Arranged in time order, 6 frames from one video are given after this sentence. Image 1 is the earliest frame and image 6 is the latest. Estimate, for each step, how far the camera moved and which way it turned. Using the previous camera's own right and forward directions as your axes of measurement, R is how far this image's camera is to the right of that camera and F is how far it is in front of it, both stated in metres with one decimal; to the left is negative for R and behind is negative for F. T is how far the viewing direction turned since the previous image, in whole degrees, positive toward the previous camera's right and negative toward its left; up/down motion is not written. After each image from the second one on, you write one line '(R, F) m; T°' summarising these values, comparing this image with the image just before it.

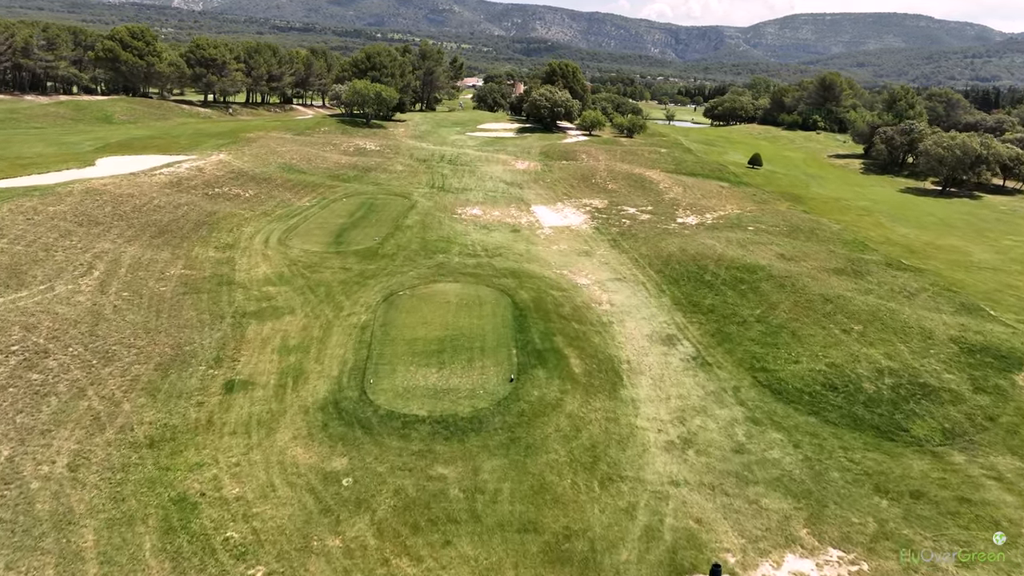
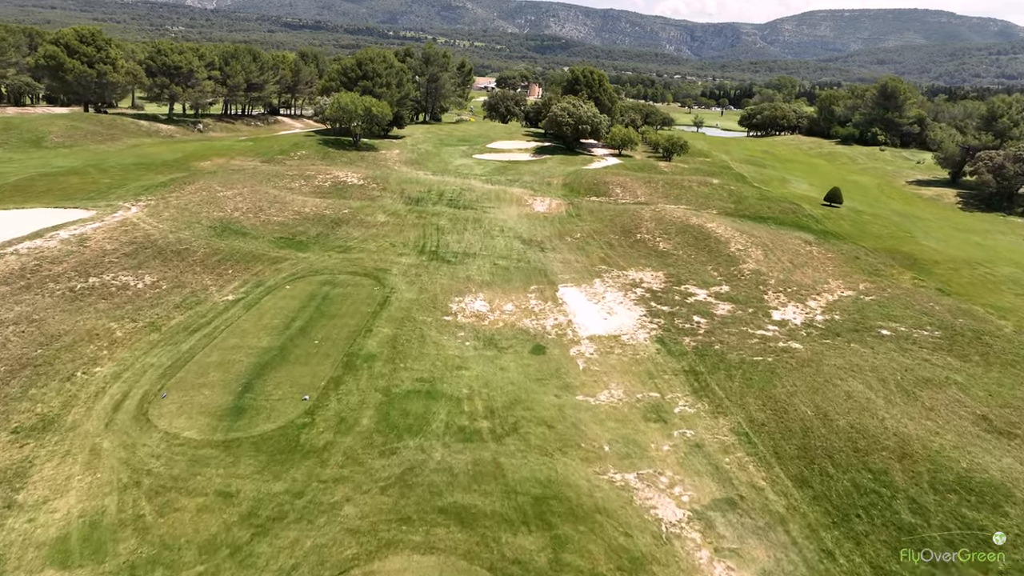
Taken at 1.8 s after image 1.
(-0.4, +12.7) m; -1°
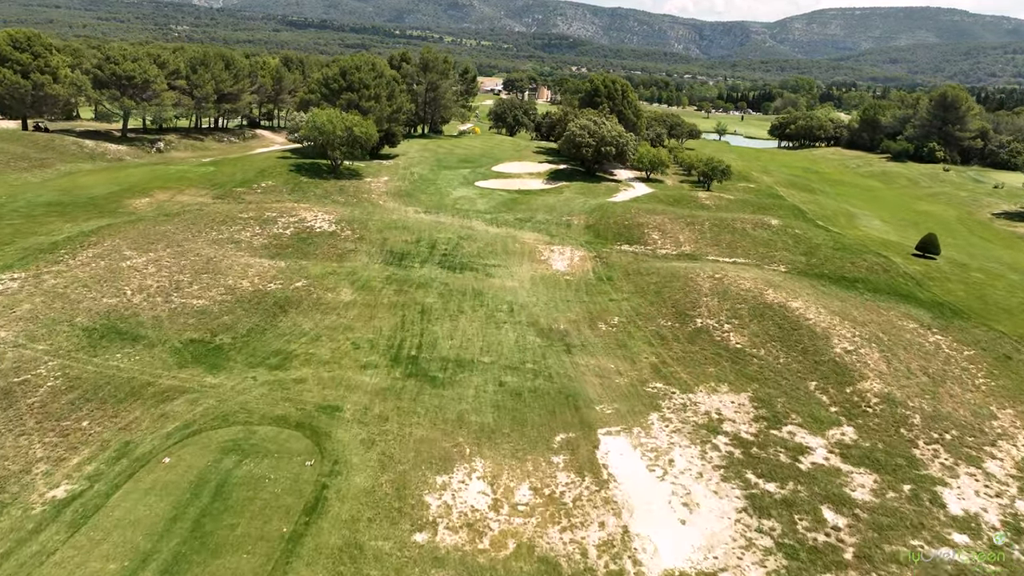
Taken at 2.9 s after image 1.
(-0.3, +10.6) m; -1°
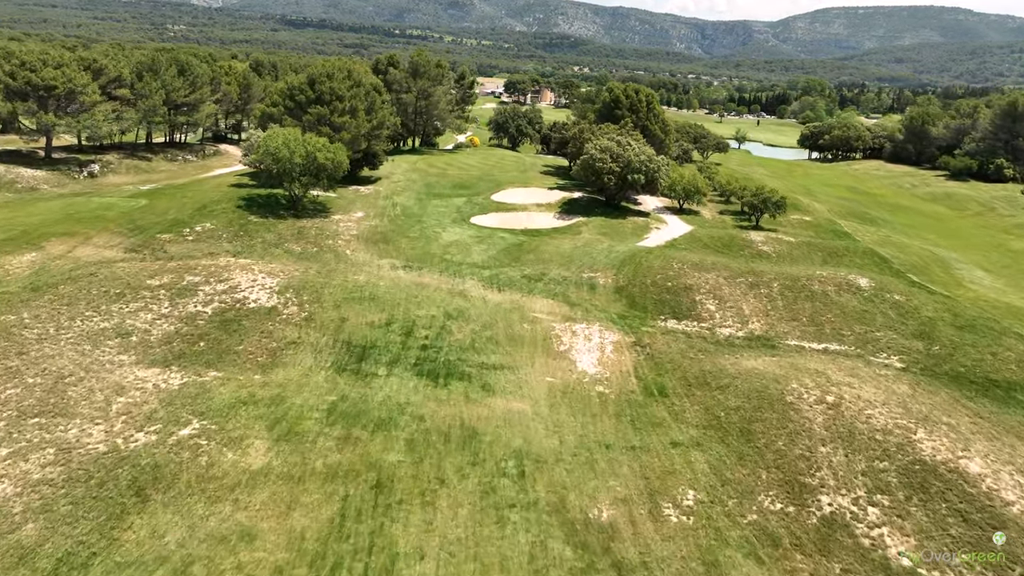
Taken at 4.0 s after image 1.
(-0.3, +10.9) m; 0°
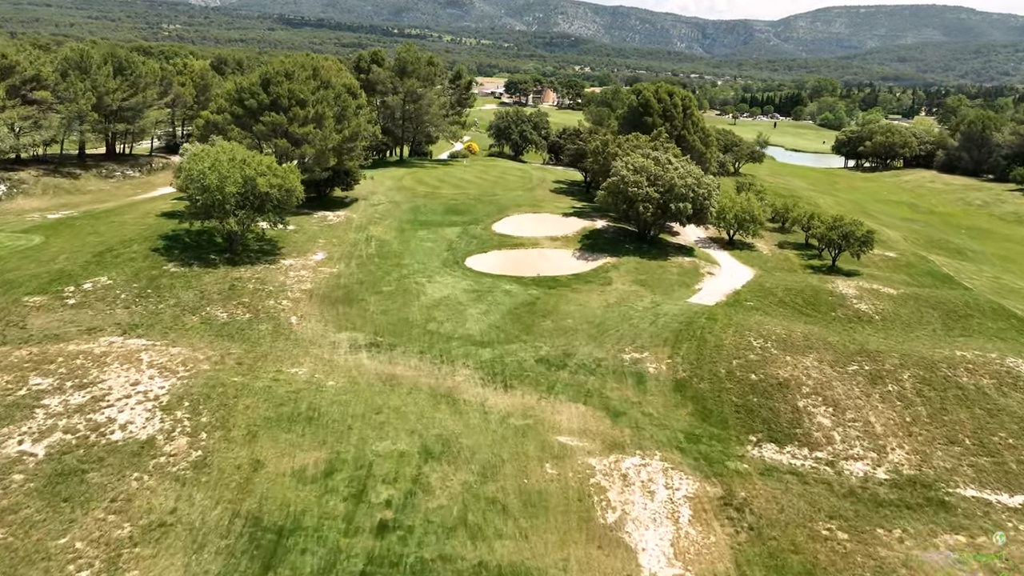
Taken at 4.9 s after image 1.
(-0.5, +10.7) m; 0°
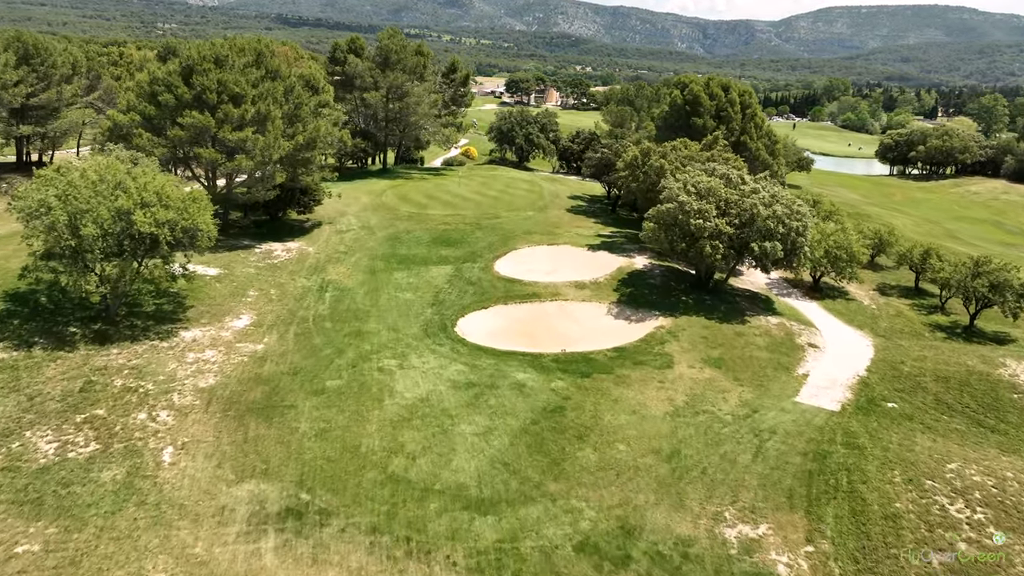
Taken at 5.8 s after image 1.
(-0.5, +10.9) m; 0°
